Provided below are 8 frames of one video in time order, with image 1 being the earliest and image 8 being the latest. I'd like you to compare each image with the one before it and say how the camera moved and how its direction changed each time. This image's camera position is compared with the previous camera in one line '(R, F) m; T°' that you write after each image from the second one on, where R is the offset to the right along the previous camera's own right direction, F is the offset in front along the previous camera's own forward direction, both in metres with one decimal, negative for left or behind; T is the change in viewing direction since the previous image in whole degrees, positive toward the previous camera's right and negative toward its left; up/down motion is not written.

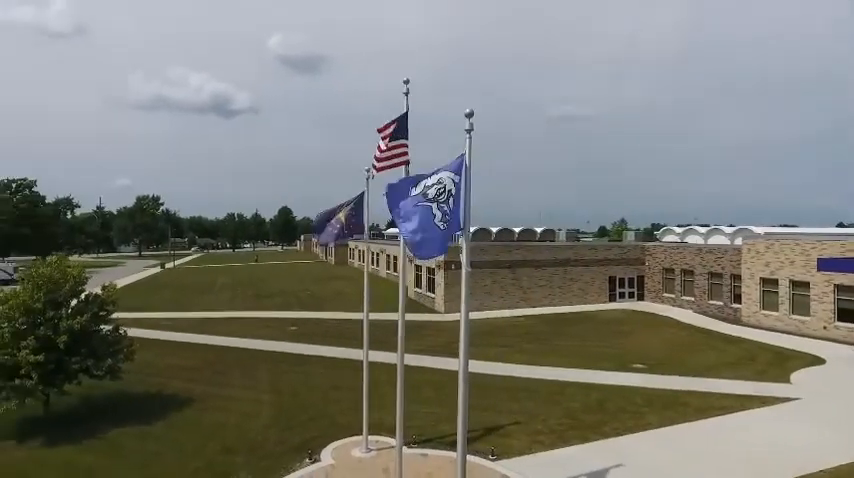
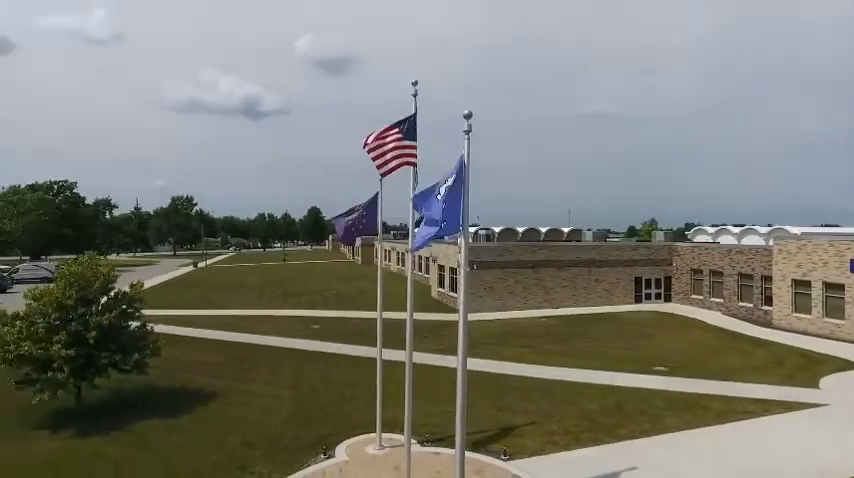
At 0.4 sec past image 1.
(+0.4, -0.1) m; -3°
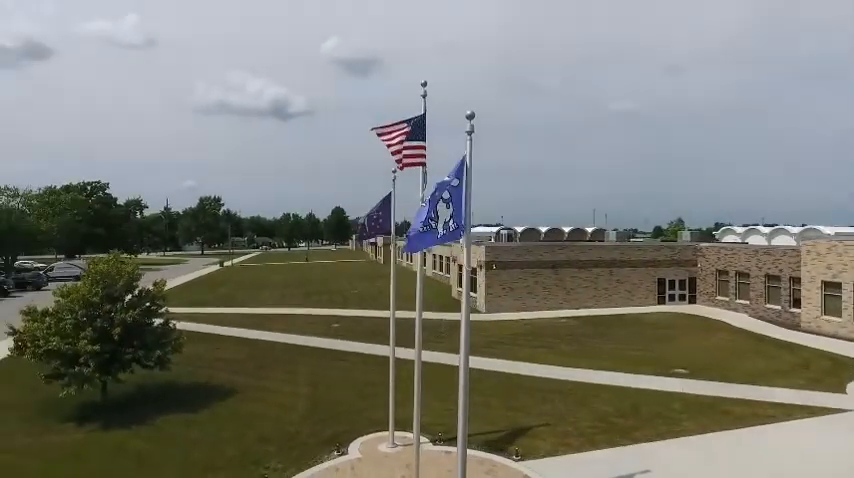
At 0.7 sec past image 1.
(+0.3, -0.1) m; -3°
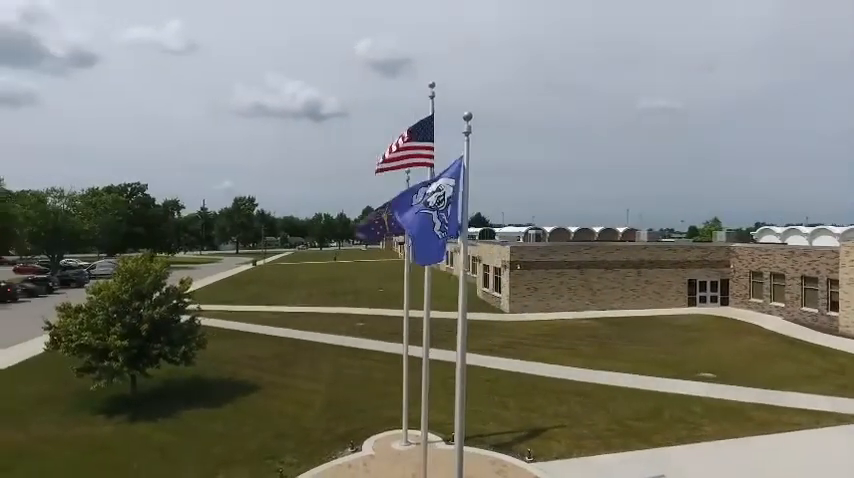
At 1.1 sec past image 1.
(+0.5, -0.1) m; -3°
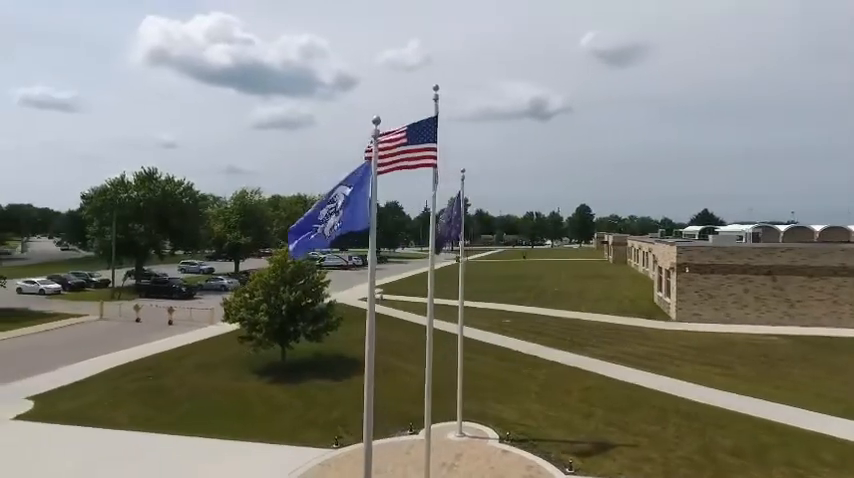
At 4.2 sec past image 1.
(+4.3, +0.5) m; -24°
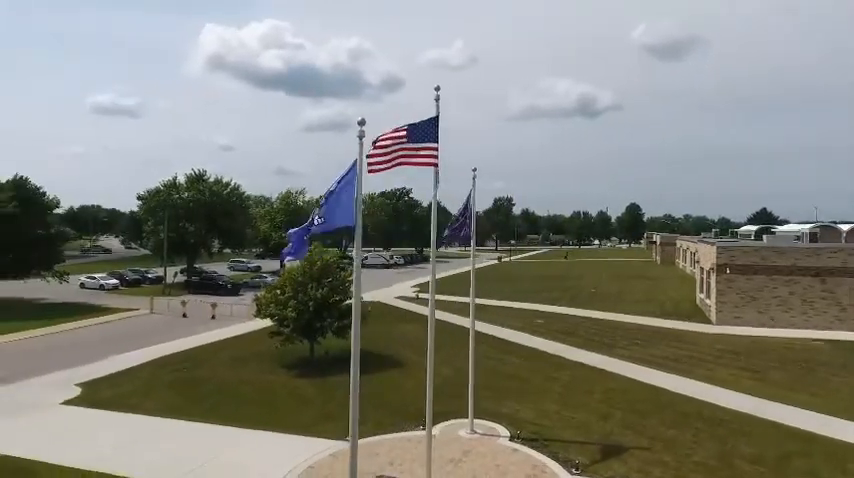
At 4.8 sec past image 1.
(+0.9, -0.1) m; -5°
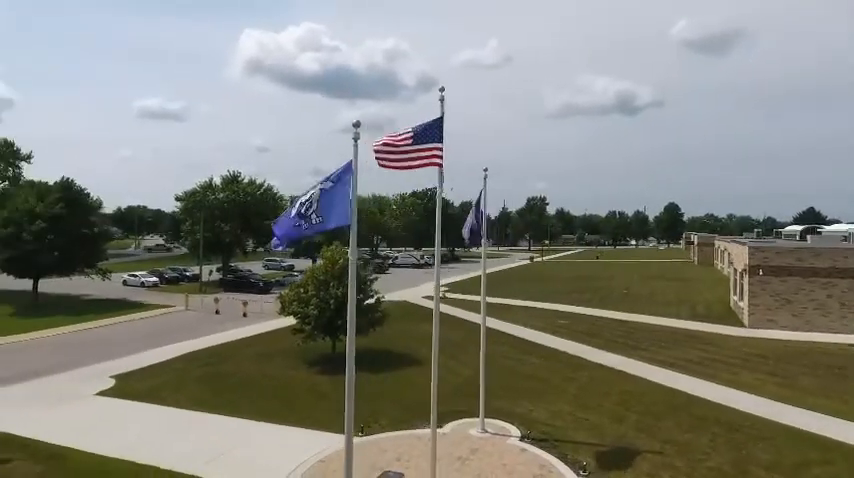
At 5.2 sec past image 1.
(+0.6, -0.1) m; -4°
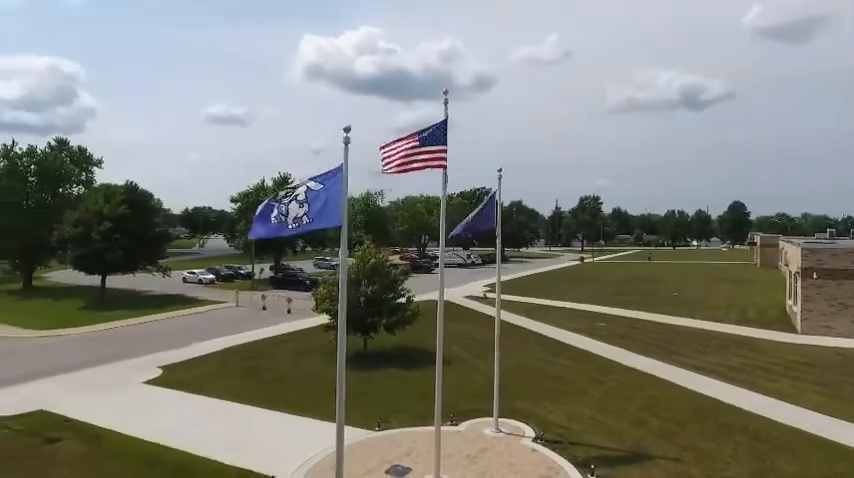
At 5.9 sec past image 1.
(+1.1, -0.2) m; -6°
